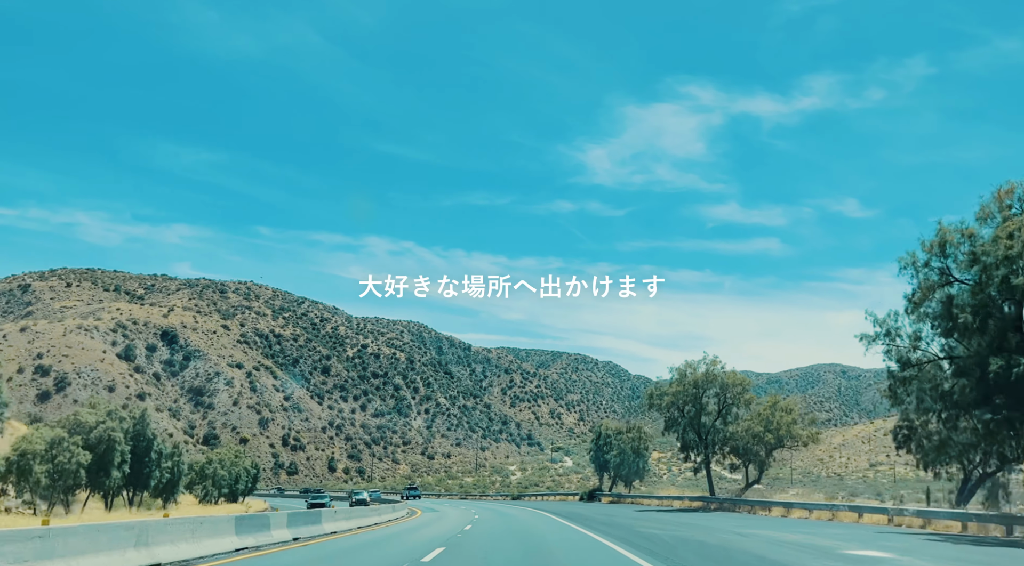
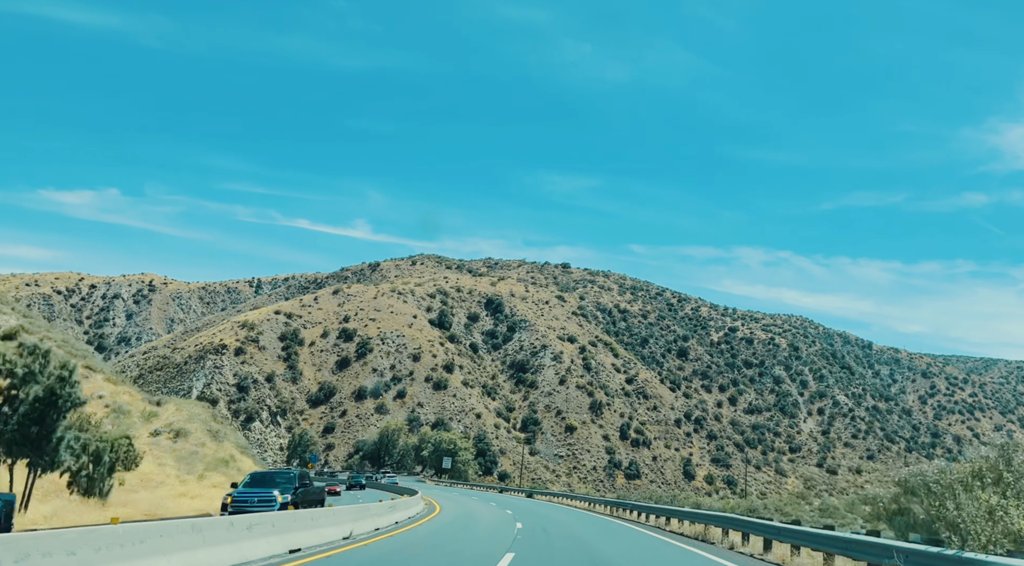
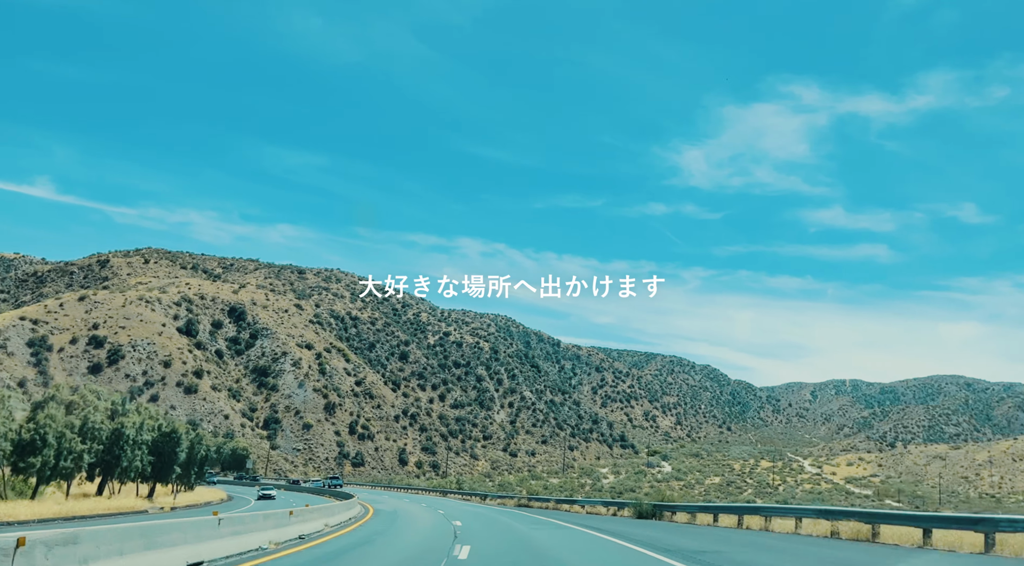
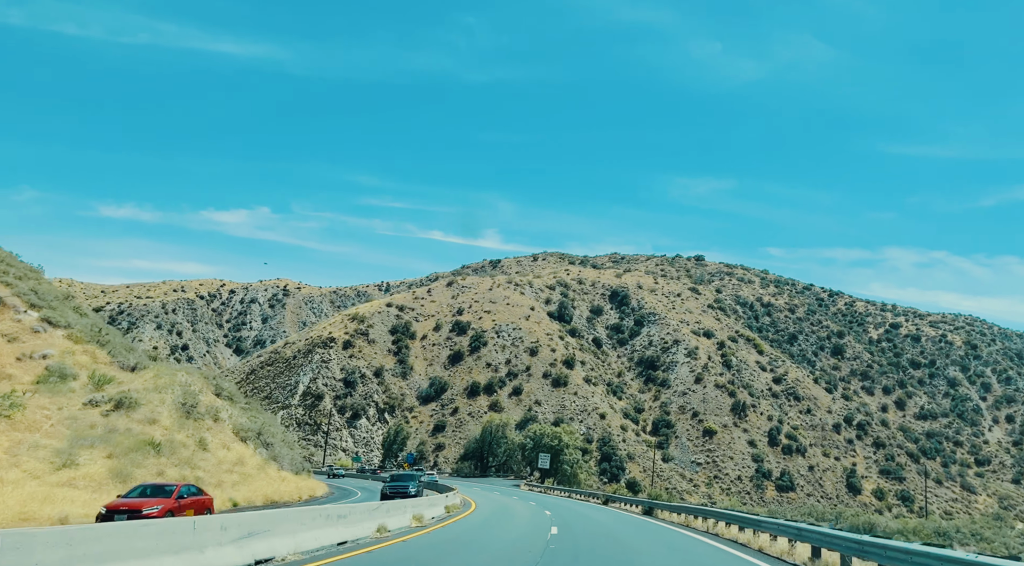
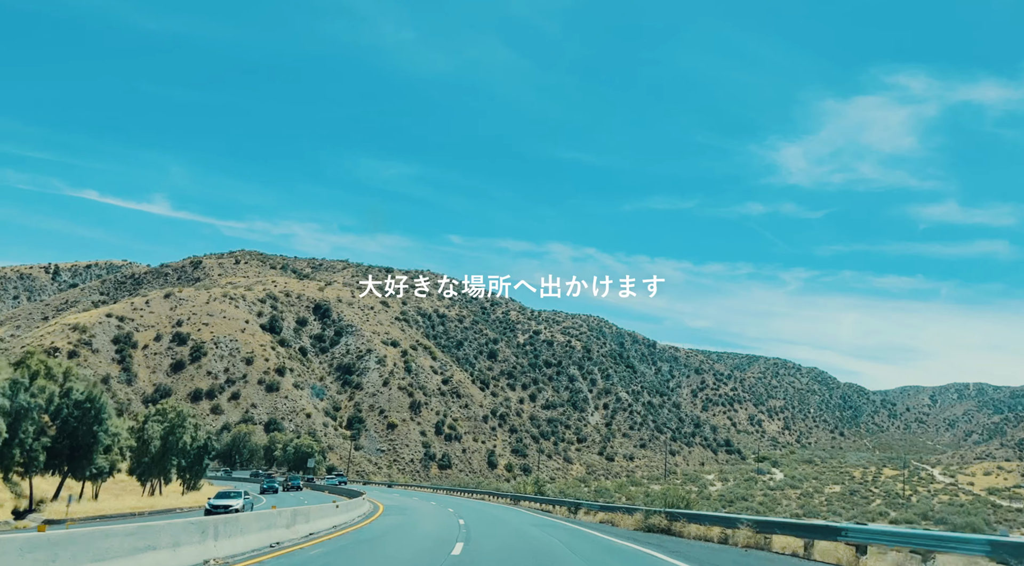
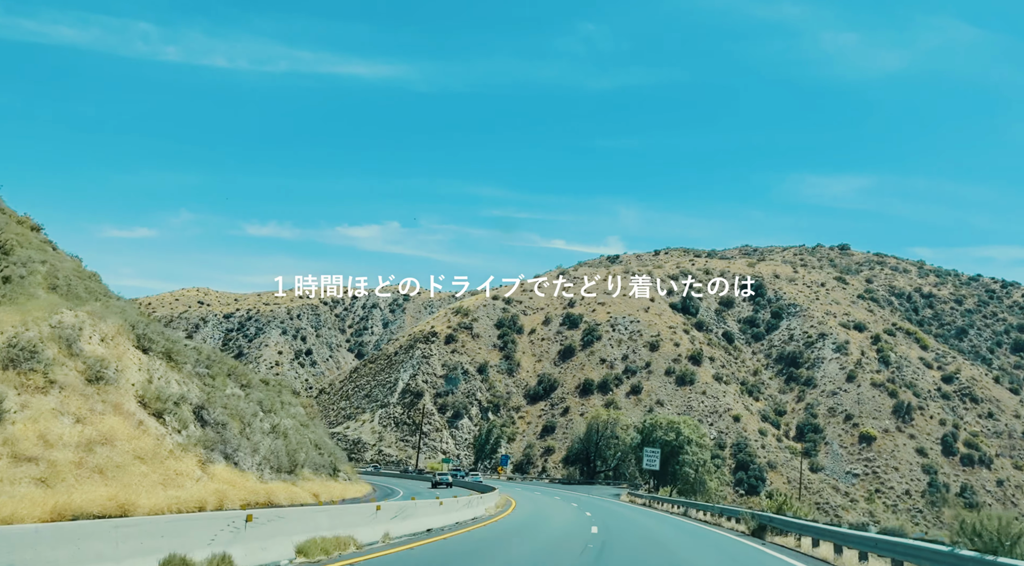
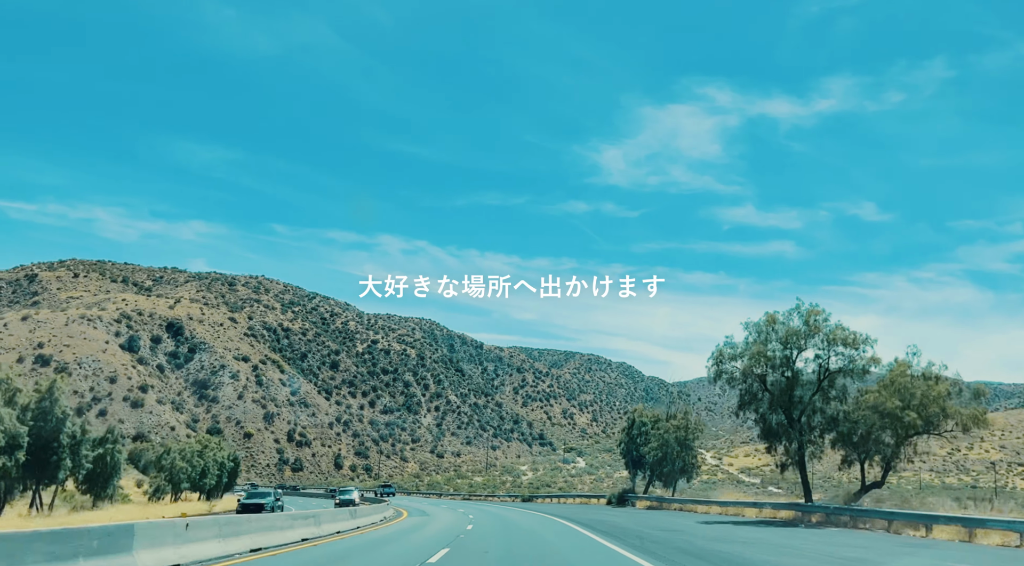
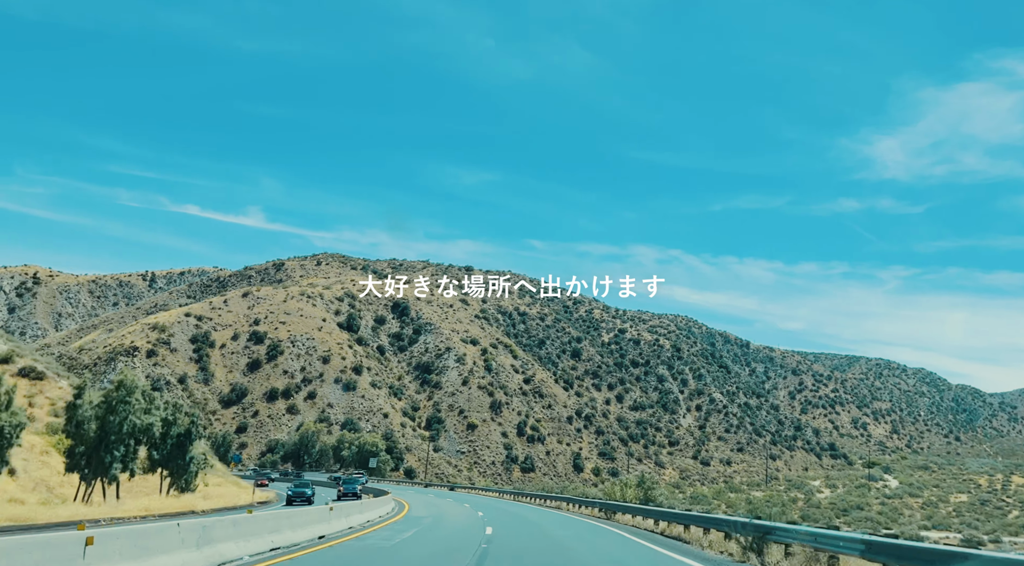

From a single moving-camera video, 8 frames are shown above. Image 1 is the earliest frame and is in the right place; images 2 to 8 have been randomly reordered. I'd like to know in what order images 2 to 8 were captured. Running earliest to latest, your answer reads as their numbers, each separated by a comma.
7, 3, 5, 8, 2, 4, 6
